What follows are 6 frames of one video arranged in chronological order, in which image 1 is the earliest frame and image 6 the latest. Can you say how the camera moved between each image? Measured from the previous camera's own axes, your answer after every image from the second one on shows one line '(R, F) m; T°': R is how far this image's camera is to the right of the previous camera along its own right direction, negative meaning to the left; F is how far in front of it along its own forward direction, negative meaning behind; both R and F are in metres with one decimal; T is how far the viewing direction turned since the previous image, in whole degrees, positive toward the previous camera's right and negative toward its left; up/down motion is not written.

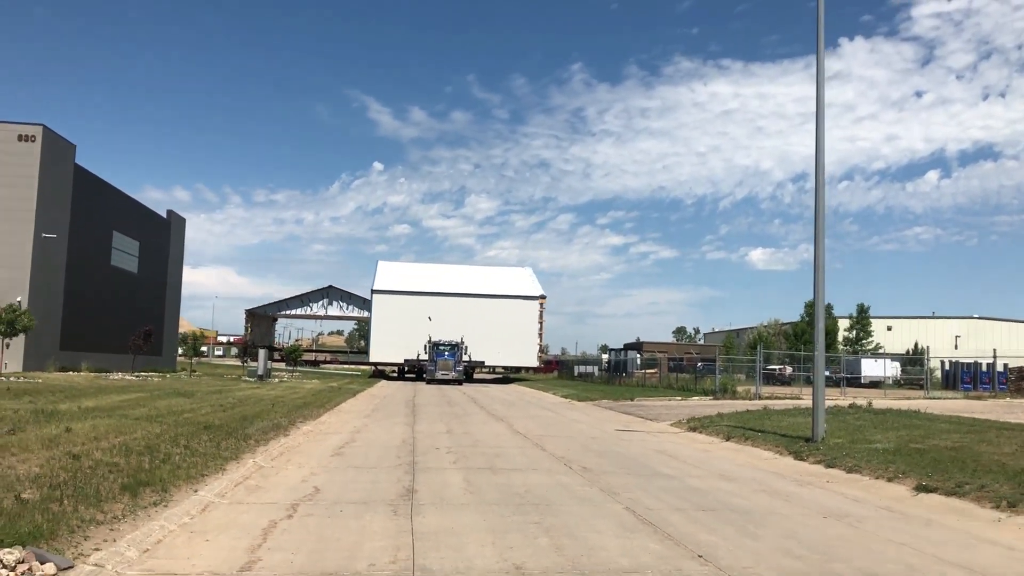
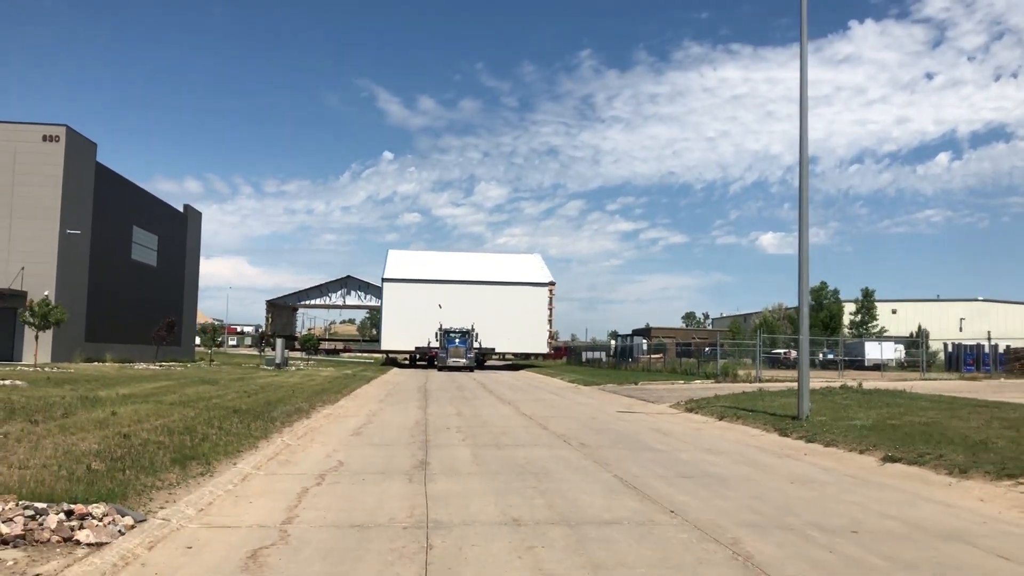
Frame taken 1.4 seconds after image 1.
(+0.1, -1.2) m; -1°
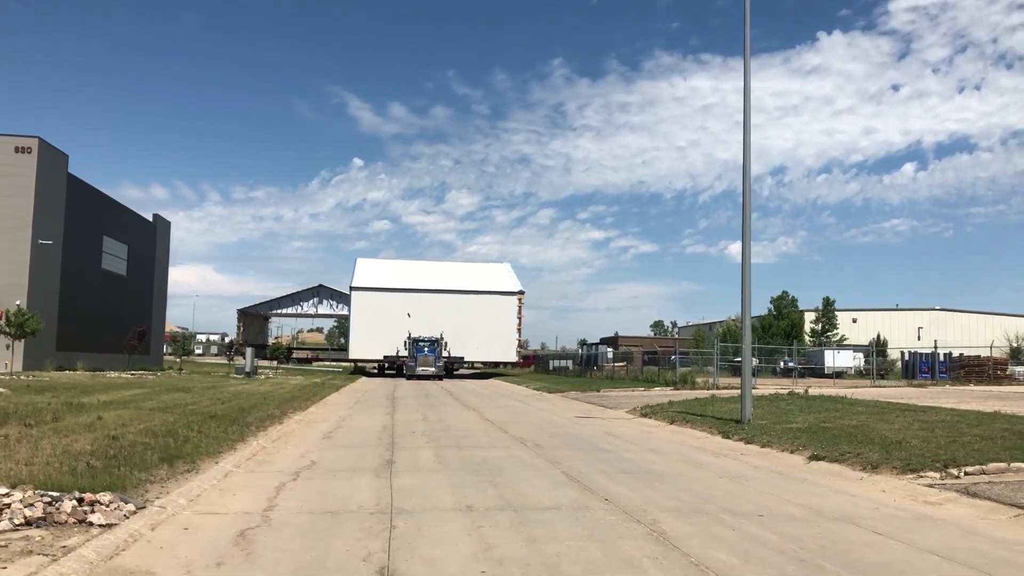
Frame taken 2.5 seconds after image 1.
(+0.2, -1.2) m; +2°
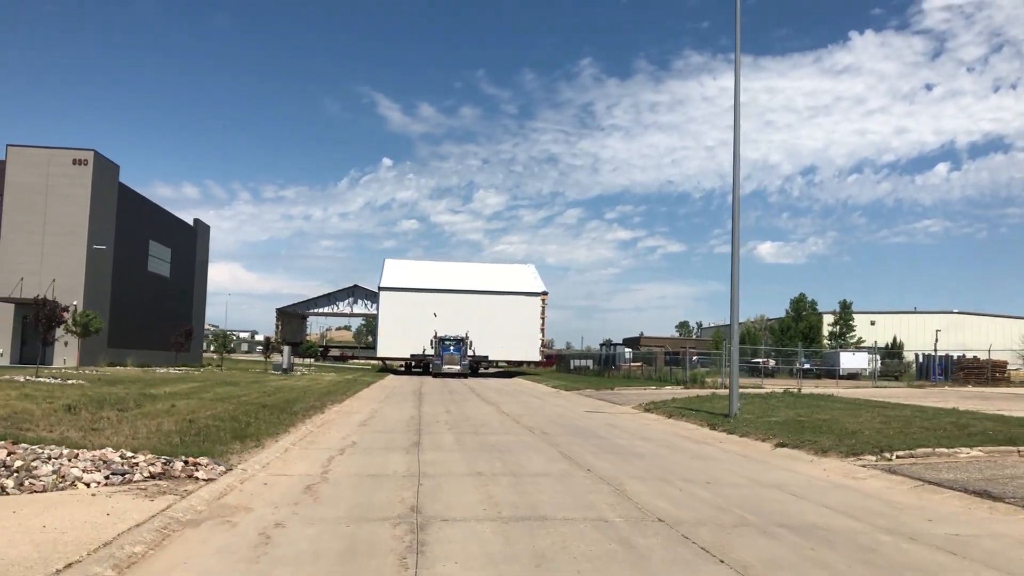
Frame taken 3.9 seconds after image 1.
(+0.3, -2.4) m; -2°
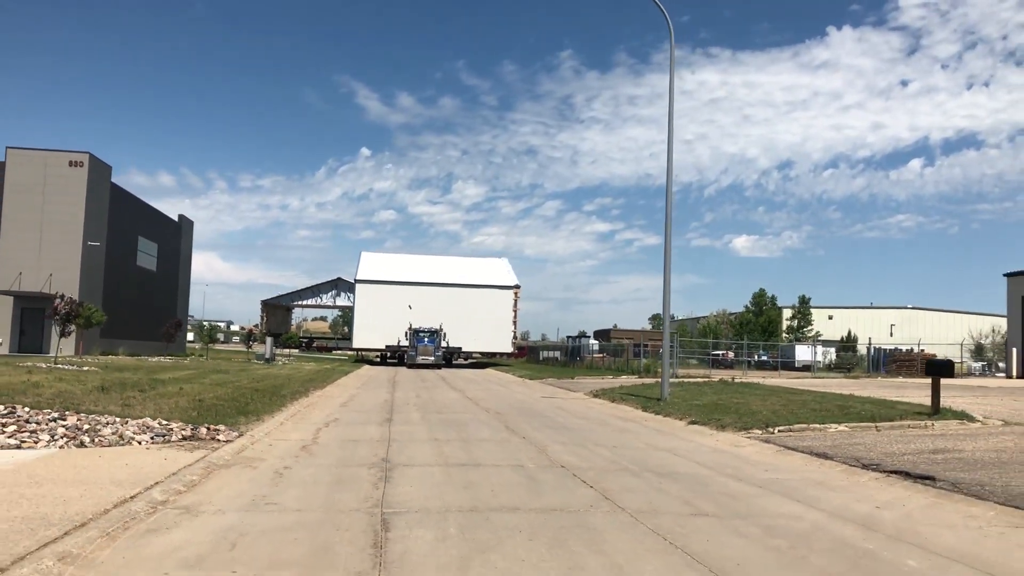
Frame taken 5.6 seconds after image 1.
(+0.4, -3.1) m; +1°
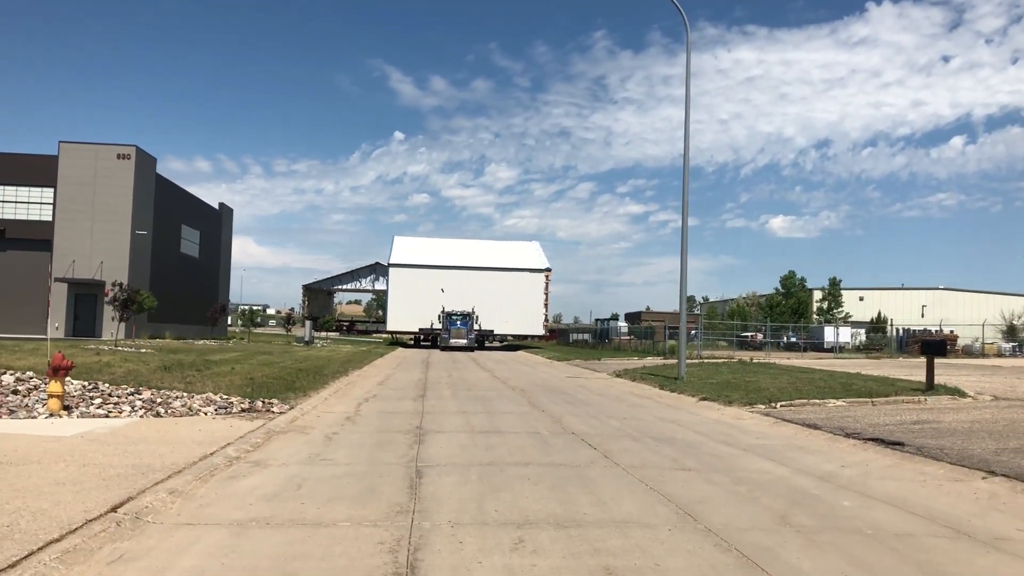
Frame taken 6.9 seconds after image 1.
(+0.2, -1.6) m; -2°
